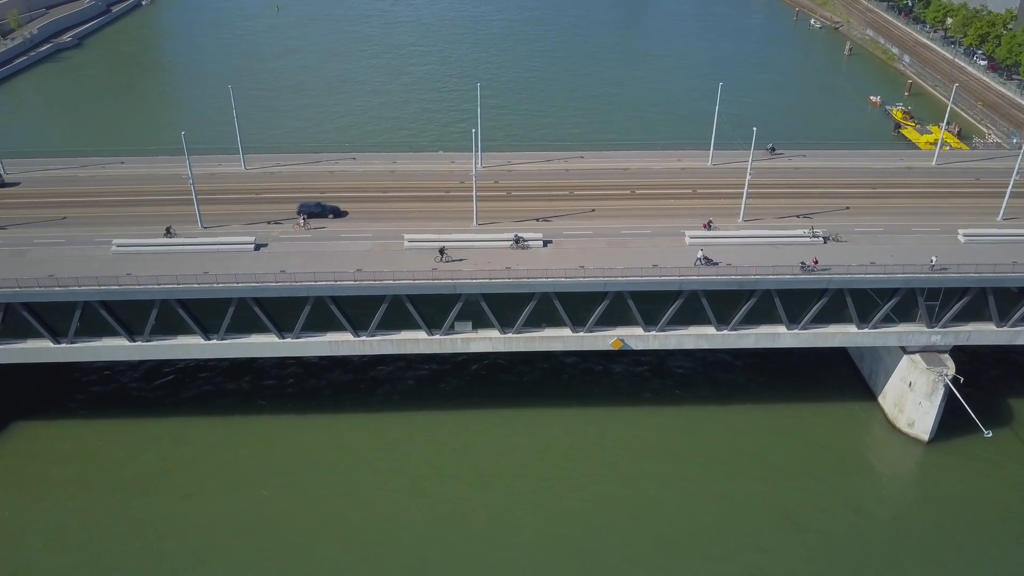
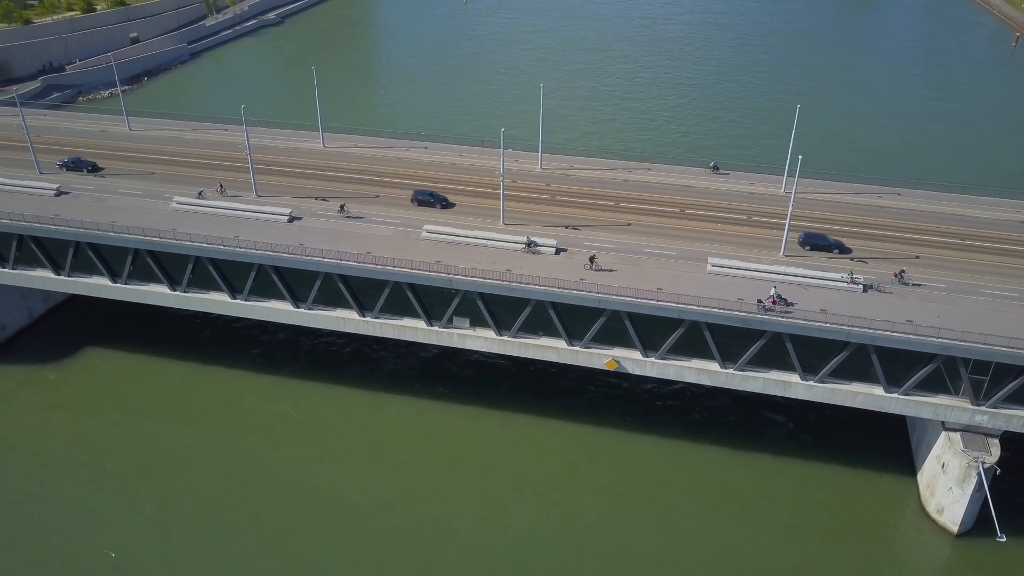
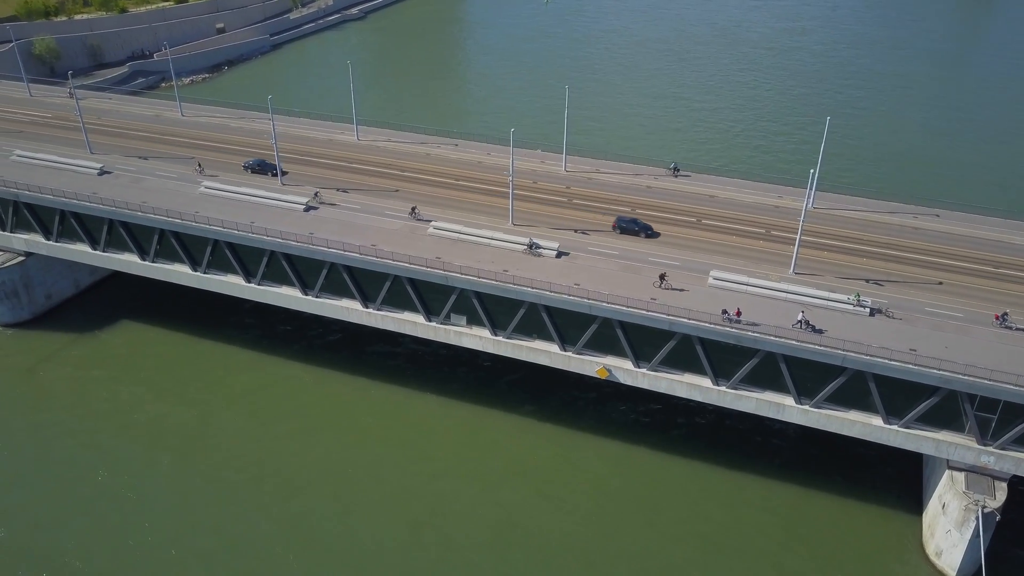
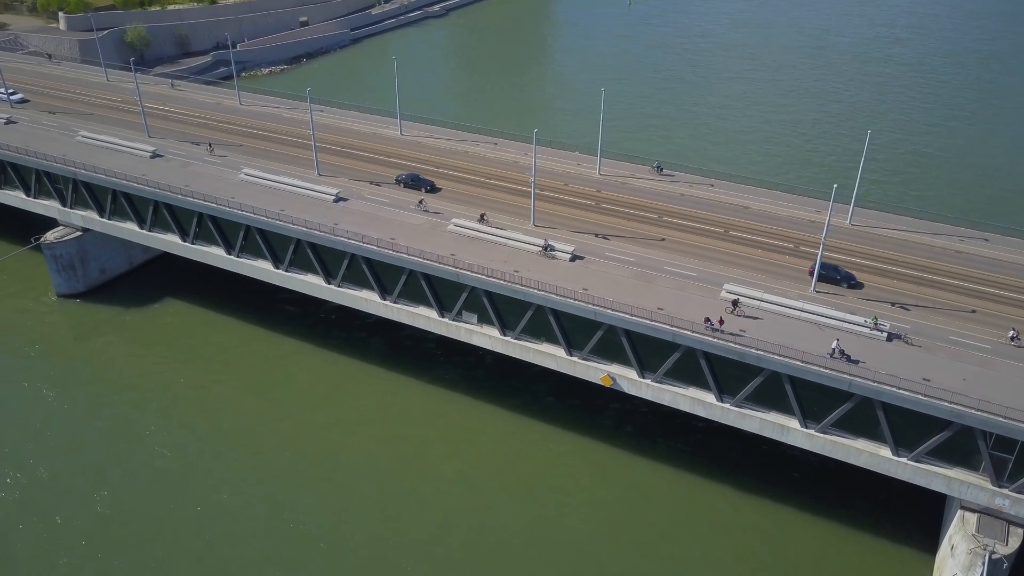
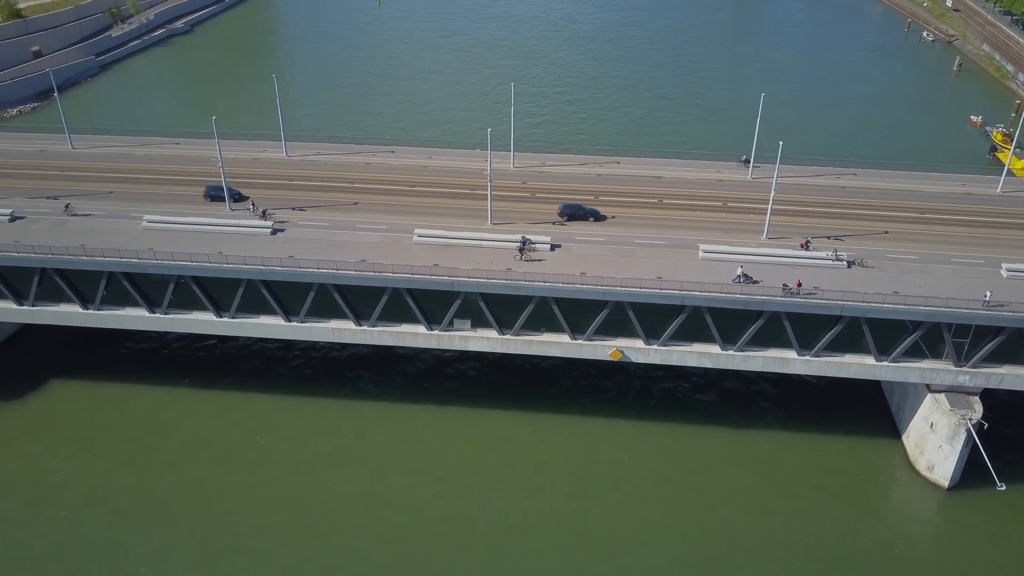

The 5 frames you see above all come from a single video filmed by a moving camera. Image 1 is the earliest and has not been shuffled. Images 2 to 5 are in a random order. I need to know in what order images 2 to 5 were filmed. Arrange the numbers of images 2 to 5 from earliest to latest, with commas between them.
5, 2, 3, 4
